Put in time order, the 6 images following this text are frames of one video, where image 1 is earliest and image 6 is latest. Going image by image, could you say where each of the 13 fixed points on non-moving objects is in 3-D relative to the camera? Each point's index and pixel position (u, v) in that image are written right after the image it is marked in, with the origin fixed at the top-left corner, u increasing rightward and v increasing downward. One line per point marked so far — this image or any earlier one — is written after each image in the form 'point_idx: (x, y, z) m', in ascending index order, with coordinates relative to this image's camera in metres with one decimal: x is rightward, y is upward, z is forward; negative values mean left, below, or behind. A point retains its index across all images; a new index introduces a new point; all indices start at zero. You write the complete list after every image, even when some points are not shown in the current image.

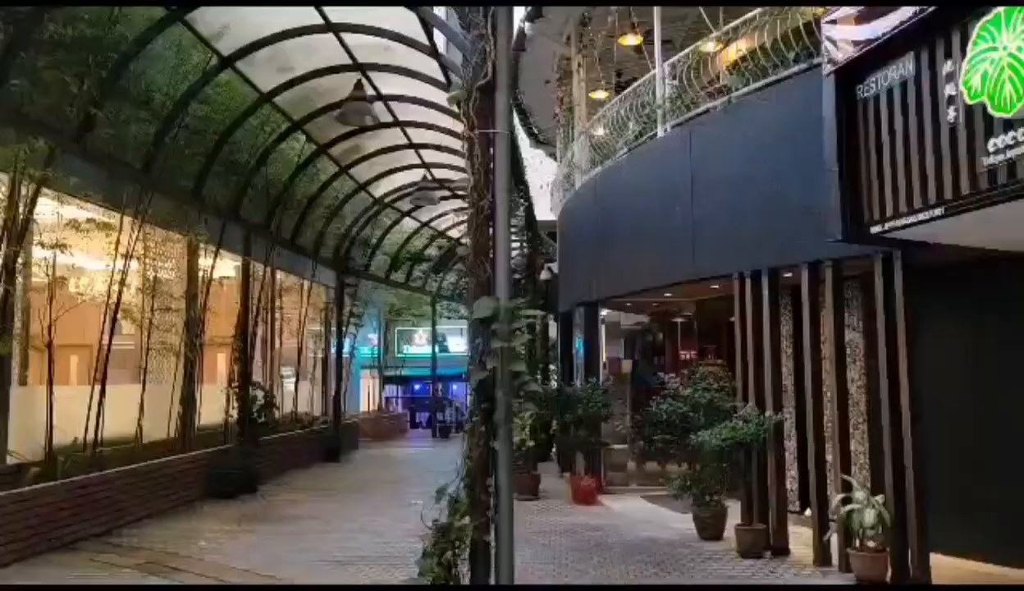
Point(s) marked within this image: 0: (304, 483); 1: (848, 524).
0: (-3.1, -2.8, +12.1) m
1: (+2.4, -1.7, +6.1) m
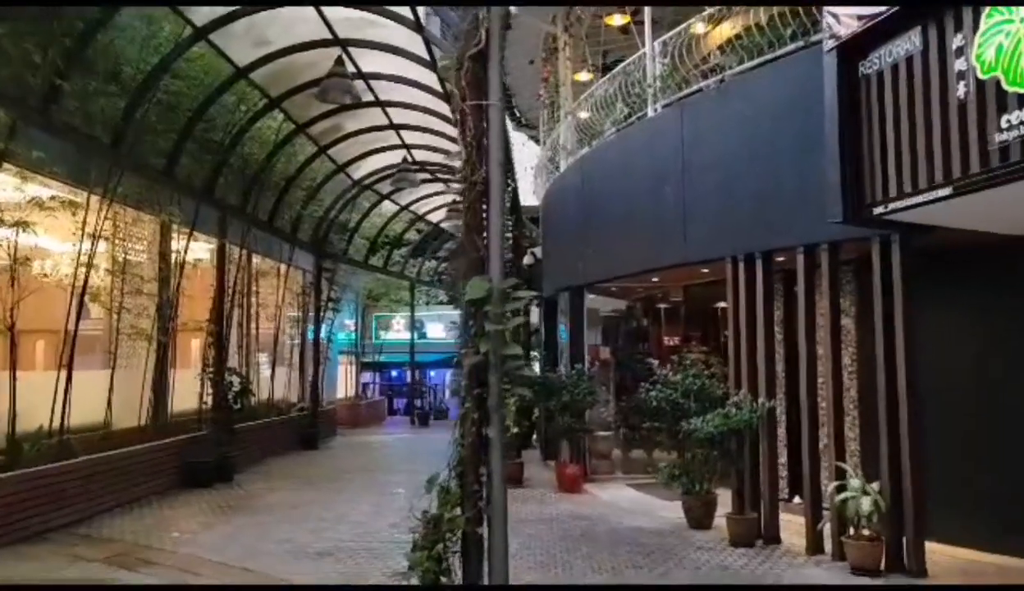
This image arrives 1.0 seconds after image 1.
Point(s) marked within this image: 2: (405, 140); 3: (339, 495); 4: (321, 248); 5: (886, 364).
0: (-3.3, -2.5, +11.9) m
1: (+2.4, -1.6, +5.9) m
2: (-1.7, +2.5, +13.5) m
3: (-2.0, -2.3, +9.5) m
4: (-3.7, +0.9, +16.0) m
5: (+2.7, -0.5, +6.0) m
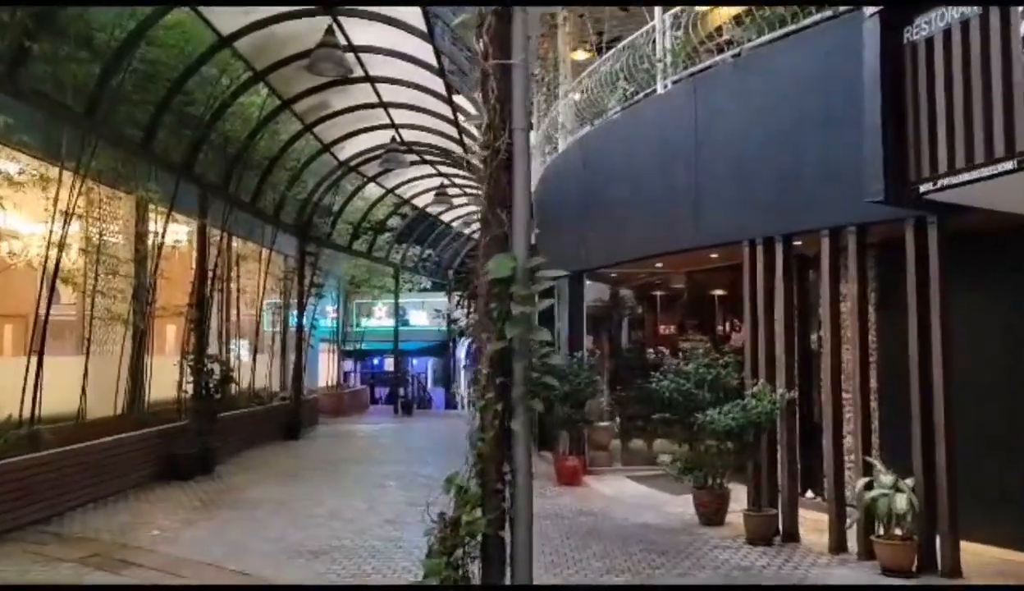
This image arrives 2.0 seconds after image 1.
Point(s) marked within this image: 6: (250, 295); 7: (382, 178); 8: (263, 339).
0: (-3.4, -2.3, +11.4) m
1: (+2.4, -1.5, +5.6) m
2: (-1.8, +2.7, +13.0) m
3: (-2.0, -2.1, +9.1) m
4: (-3.9, +1.2, +15.5) m
5: (+2.8, -0.4, +5.7) m
6: (-4.3, 0.0, +13.6) m
7: (-2.6, +2.4, +16.8) m
8: (-4.3, -0.7, +14.3) m
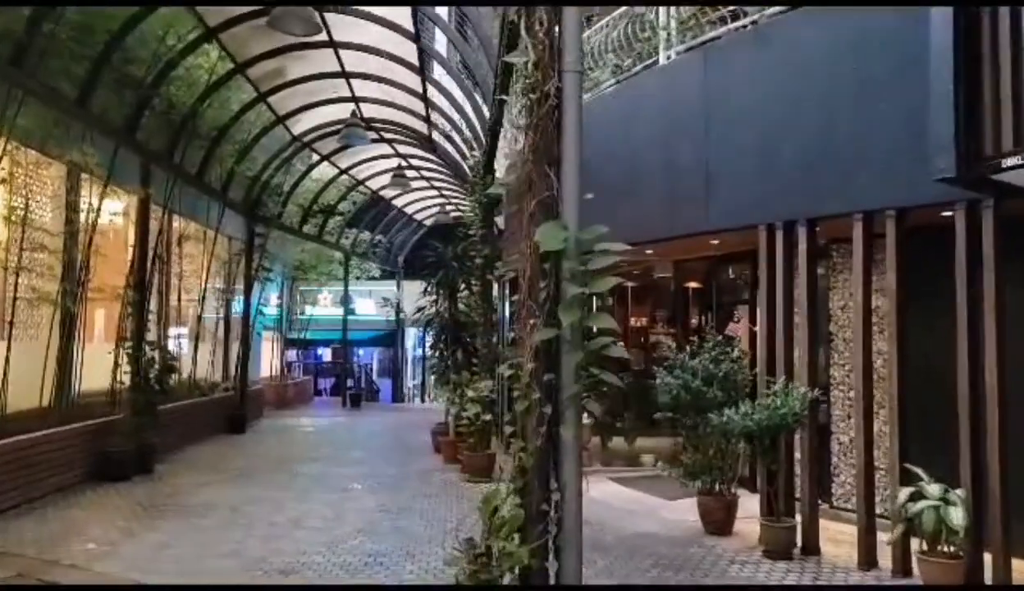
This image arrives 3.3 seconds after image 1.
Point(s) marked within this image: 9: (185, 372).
0: (-3.8, -2.1, +10.4) m
1: (+2.5, -1.4, +5.1) m
2: (-2.3, +2.9, +12.1) m
3: (-2.2, -1.9, +8.2) m
4: (-4.5, +1.5, +14.4) m
5: (+2.8, -0.3, +5.2) m
6: (-4.8, +0.3, +12.5) m
7: (-3.3, +2.6, +15.8) m
8: (-4.9, -0.5, +13.3) m
9: (-4.9, -1.1, +12.5) m
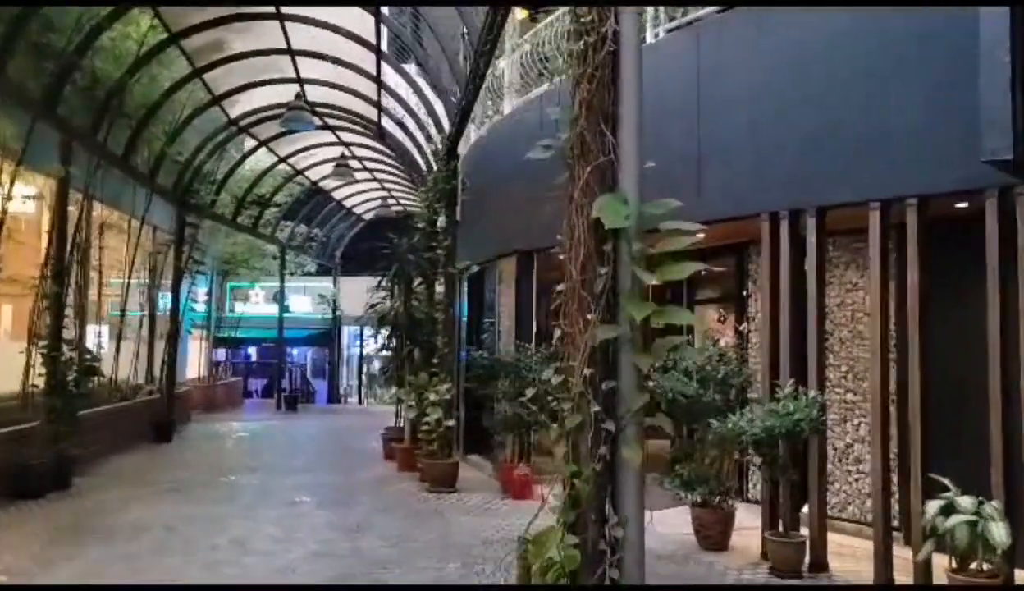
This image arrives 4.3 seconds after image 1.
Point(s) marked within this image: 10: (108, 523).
0: (-4.3, -2.0, +9.4) m
1: (+2.4, -1.4, +4.7) m
2: (-2.9, +3.0, +11.3) m
3: (-2.5, -1.9, +7.4) m
4: (-5.3, +1.5, +13.3) m
5: (+2.8, -0.3, +4.8) m
6: (-5.4, +0.4, +11.4) m
7: (-4.2, +2.7, +14.8) m
8: (-5.6, -0.4, +12.2) m
9: (-5.6, -1.1, +11.4) m
10: (-3.3, -1.9, +6.8) m
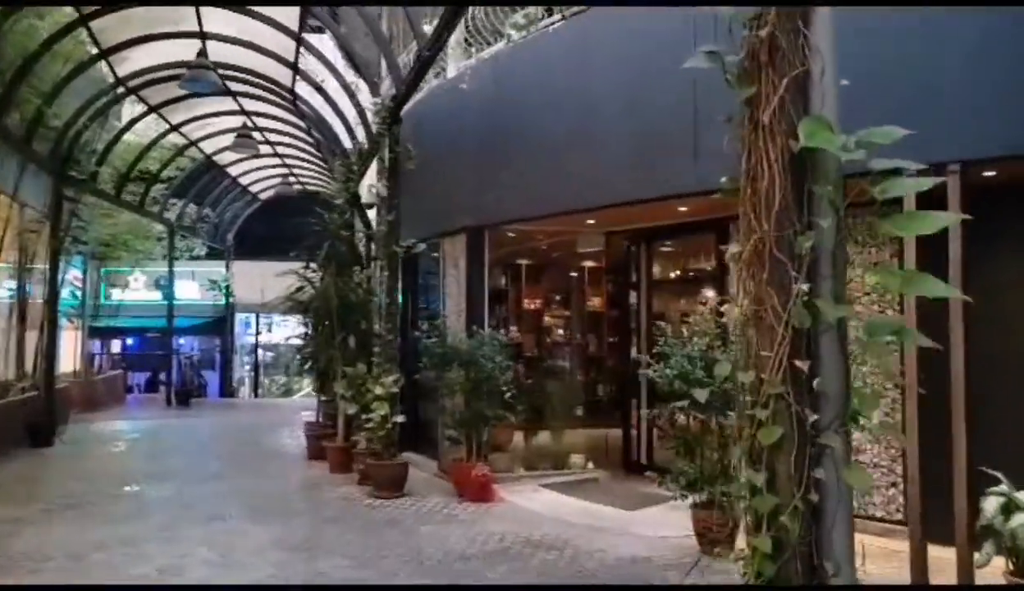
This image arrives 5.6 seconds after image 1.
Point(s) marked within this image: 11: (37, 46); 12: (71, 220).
0: (-4.8, -1.8, +8.0) m
1: (+2.5, -1.2, +4.2) m
2: (-3.7, +3.2, +10.0) m
3: (-2.8, -1.7, +6.2) m
4: (-6.4, +1.8, +11.7) m
5: (+2.9, -0.2, +4.4) m
6: (-6.2, +0.6, +9.8) m
7: (-5.5, +3.0, +13.3) m
8: (-6.5, -0.2, +10.6) m
9: (-6.3, -0.9, +9.8) m
10: (-3.5, -1.7, +5.6) m
11: (-5.2, +2.7, +9.1) m
12: (-6.7, +1.2, +12.6) m
